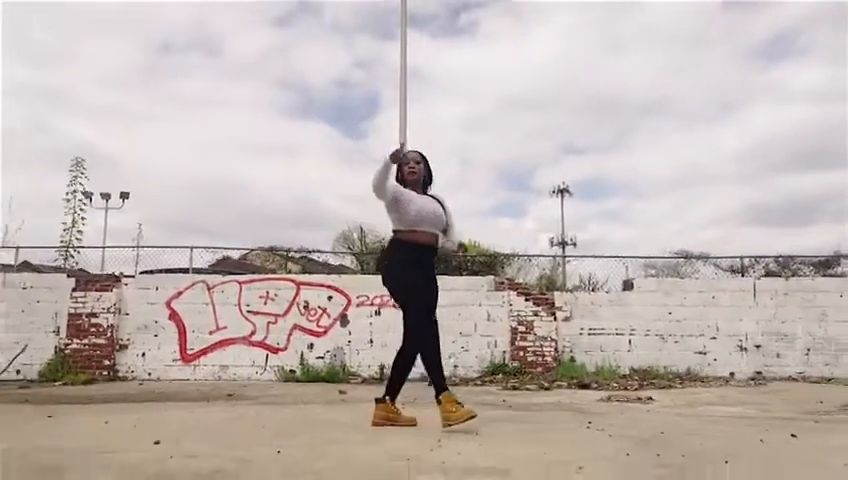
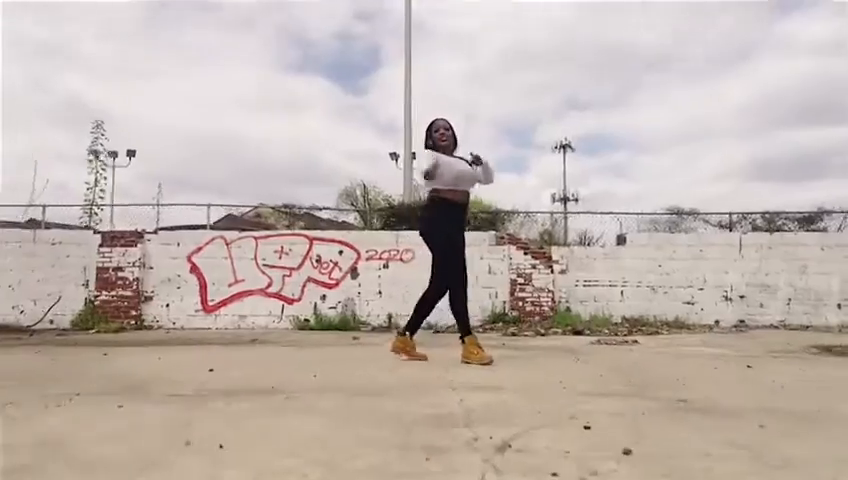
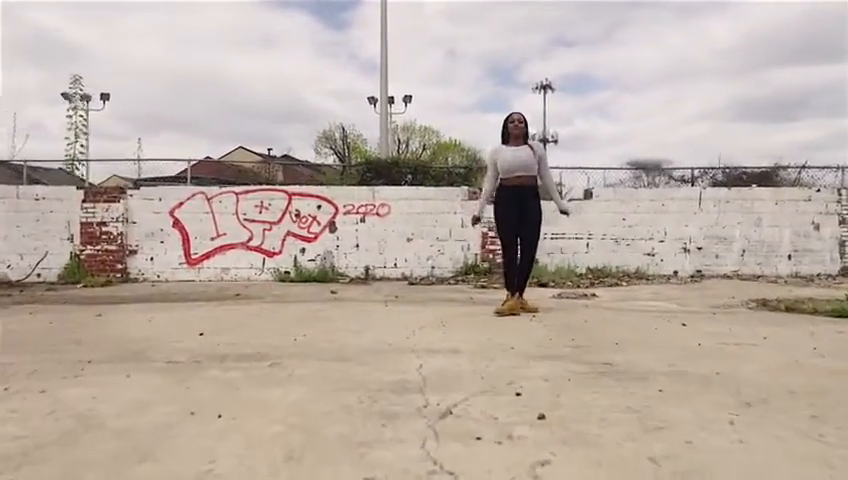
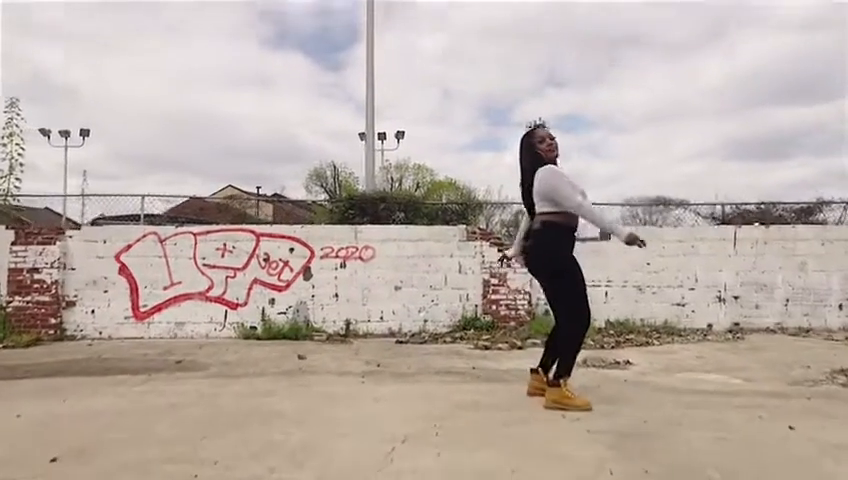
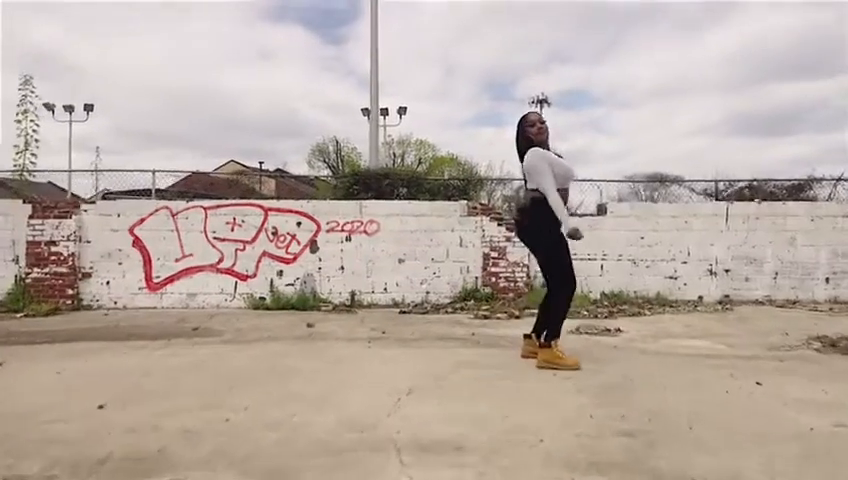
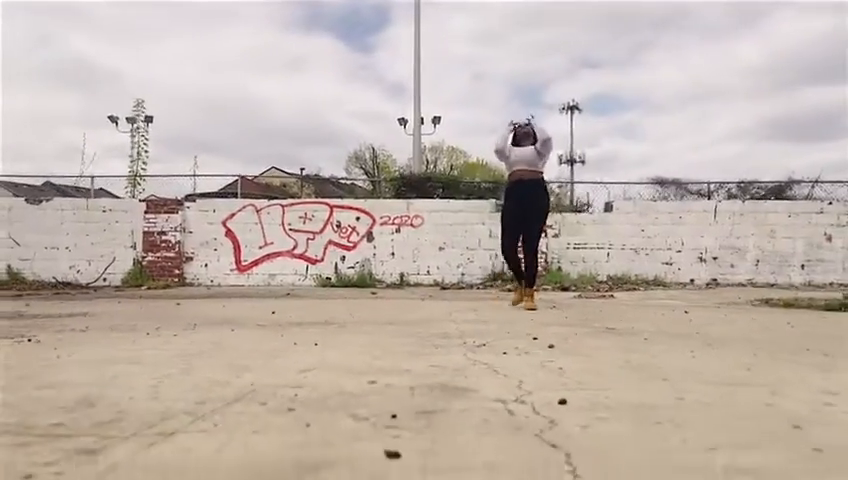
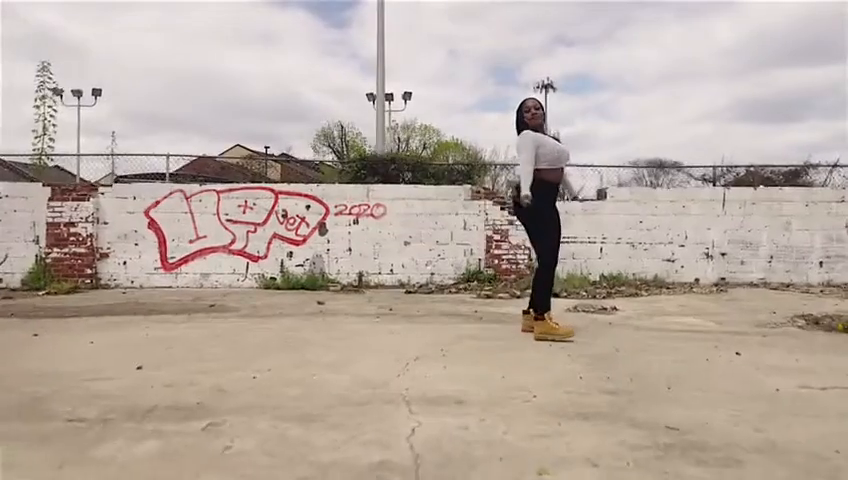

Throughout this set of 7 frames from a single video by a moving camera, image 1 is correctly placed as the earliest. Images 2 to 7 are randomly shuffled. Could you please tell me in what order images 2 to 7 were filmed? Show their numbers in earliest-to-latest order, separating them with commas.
2, 6, 3, 7, 5, 4
